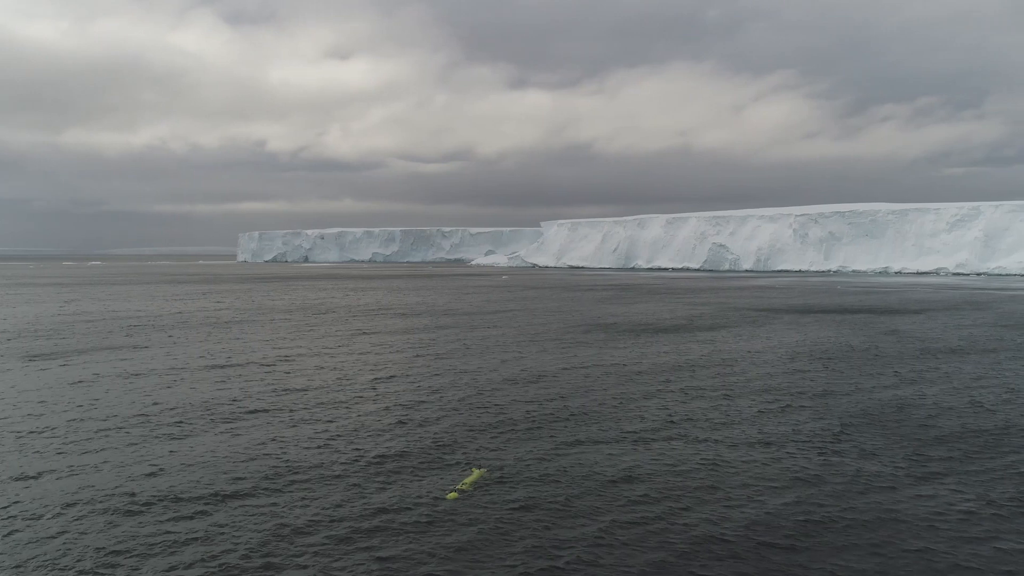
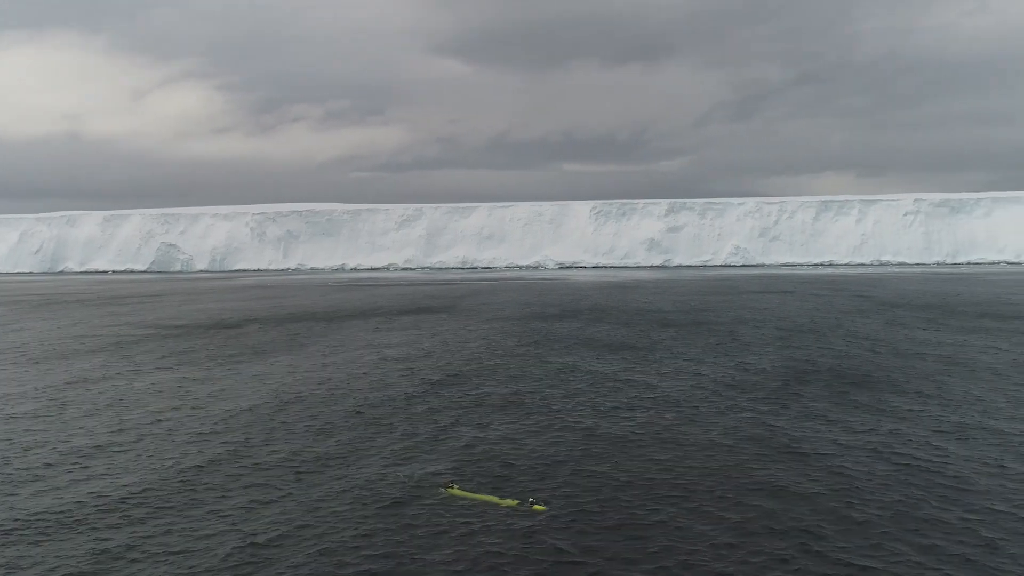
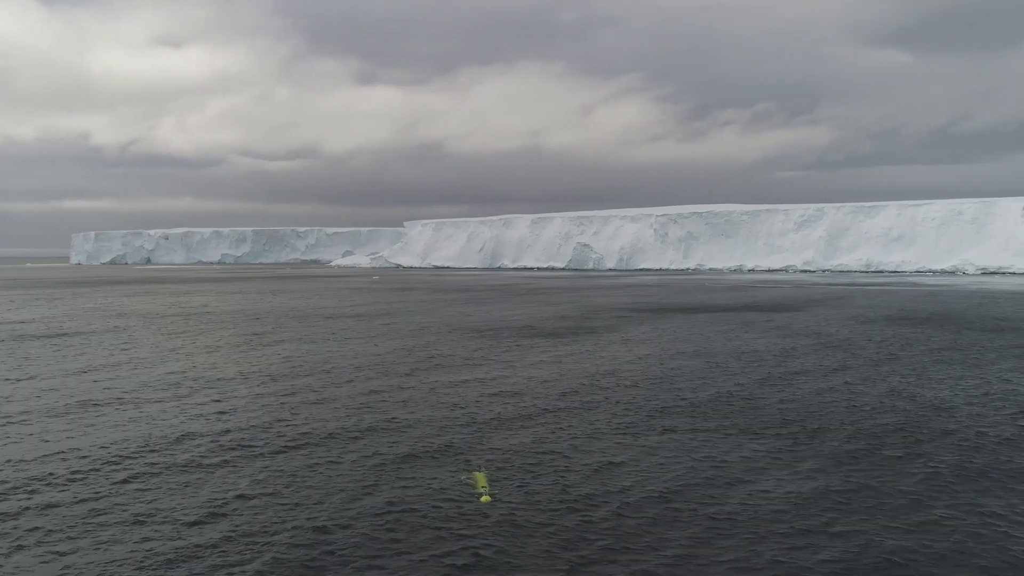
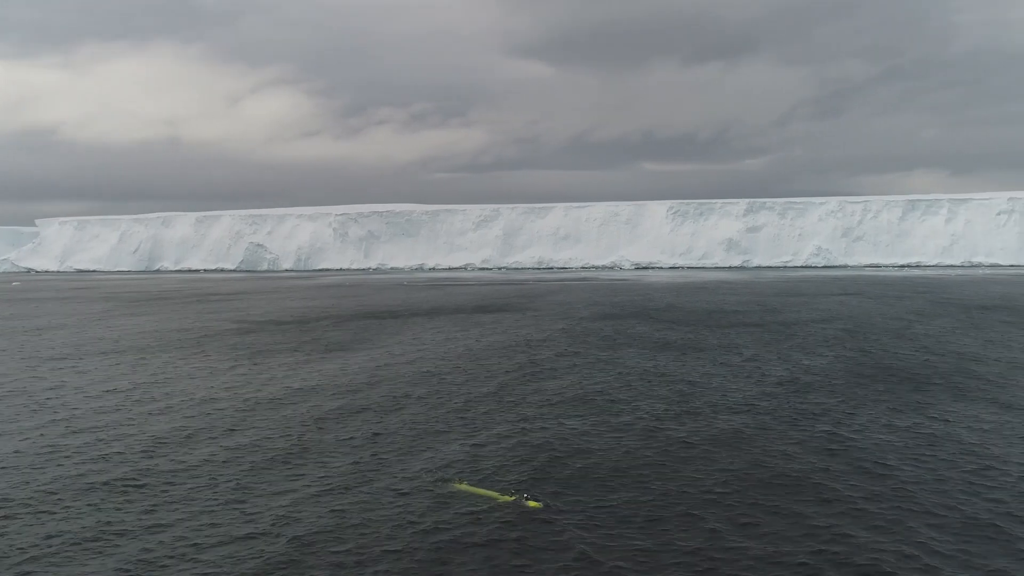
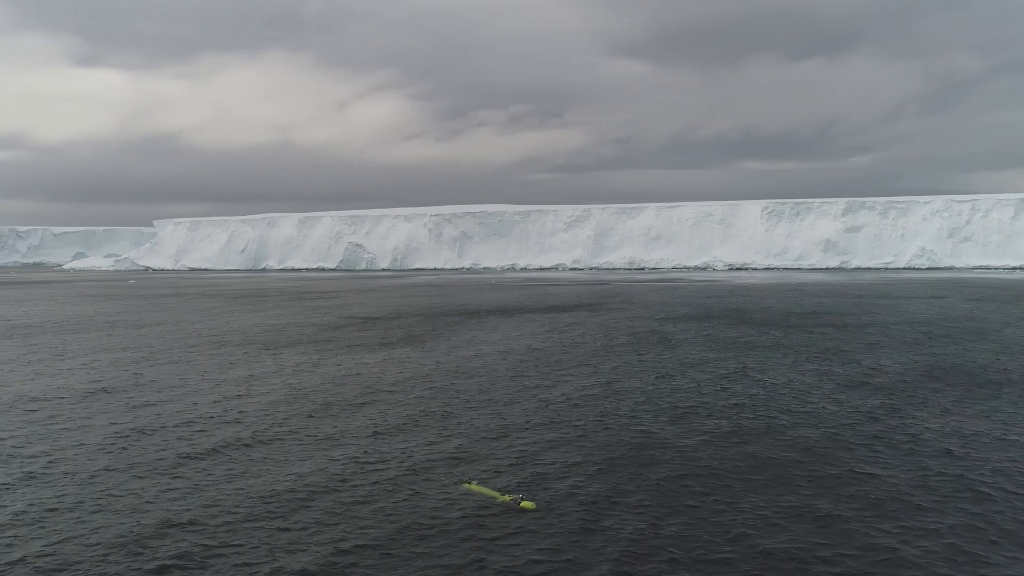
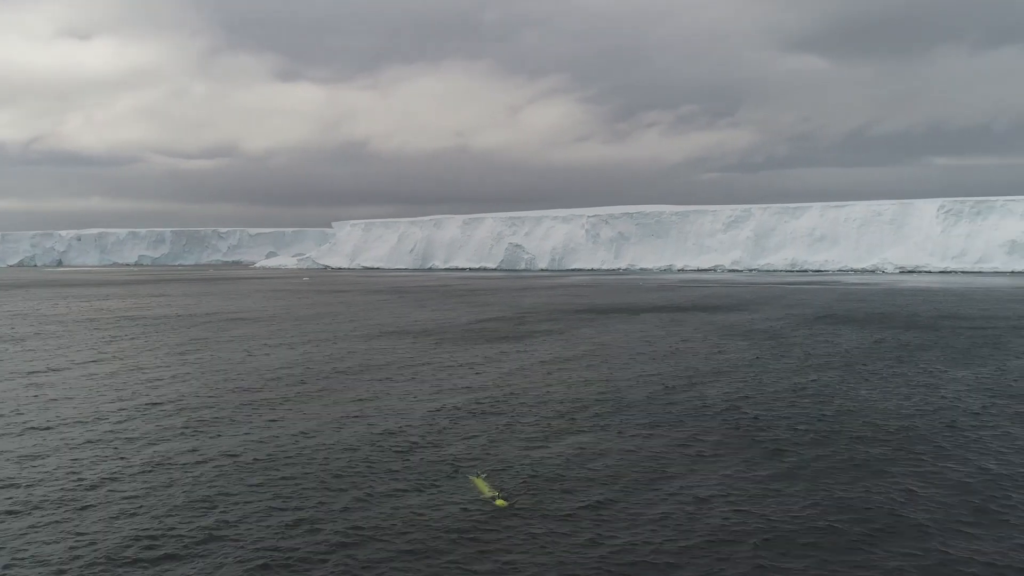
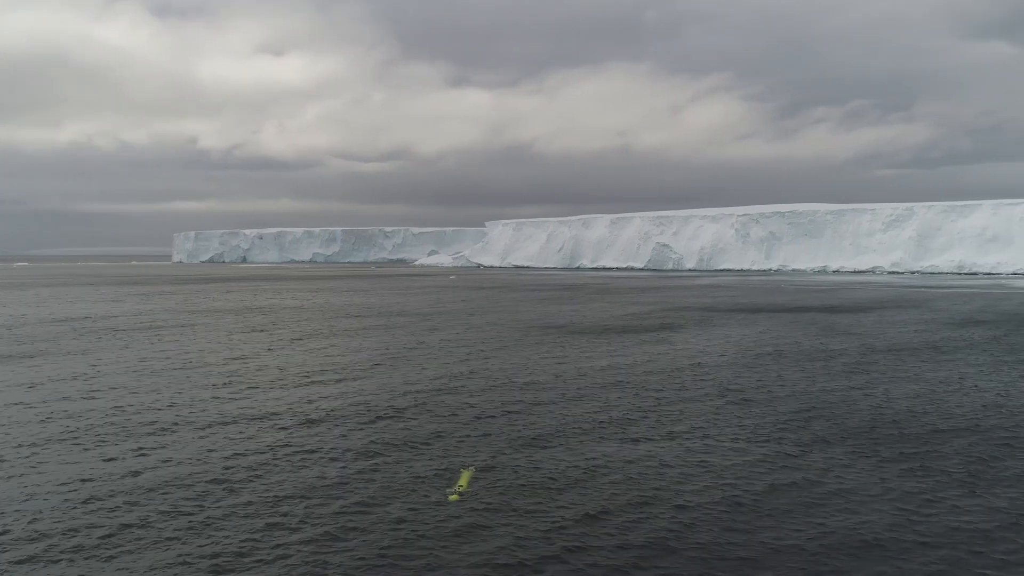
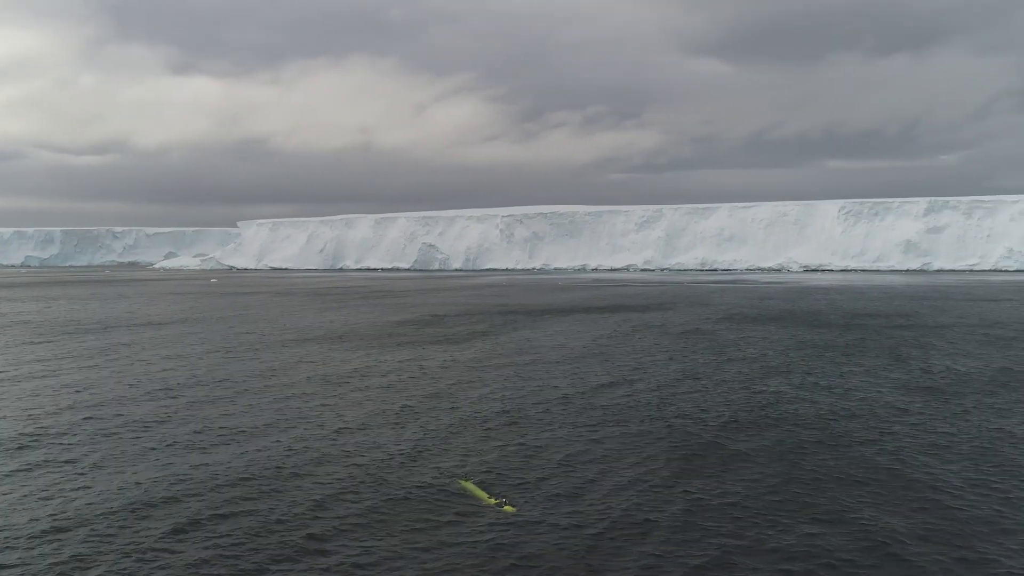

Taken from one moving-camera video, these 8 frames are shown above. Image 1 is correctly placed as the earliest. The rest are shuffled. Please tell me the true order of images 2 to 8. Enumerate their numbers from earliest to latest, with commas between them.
7, 3, 6, 8, 5, 4, 2
